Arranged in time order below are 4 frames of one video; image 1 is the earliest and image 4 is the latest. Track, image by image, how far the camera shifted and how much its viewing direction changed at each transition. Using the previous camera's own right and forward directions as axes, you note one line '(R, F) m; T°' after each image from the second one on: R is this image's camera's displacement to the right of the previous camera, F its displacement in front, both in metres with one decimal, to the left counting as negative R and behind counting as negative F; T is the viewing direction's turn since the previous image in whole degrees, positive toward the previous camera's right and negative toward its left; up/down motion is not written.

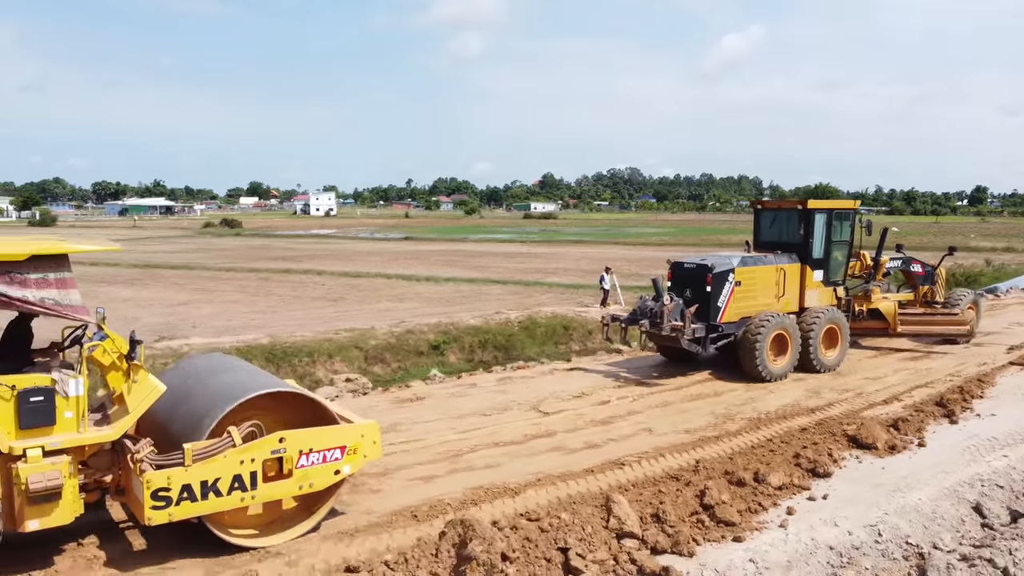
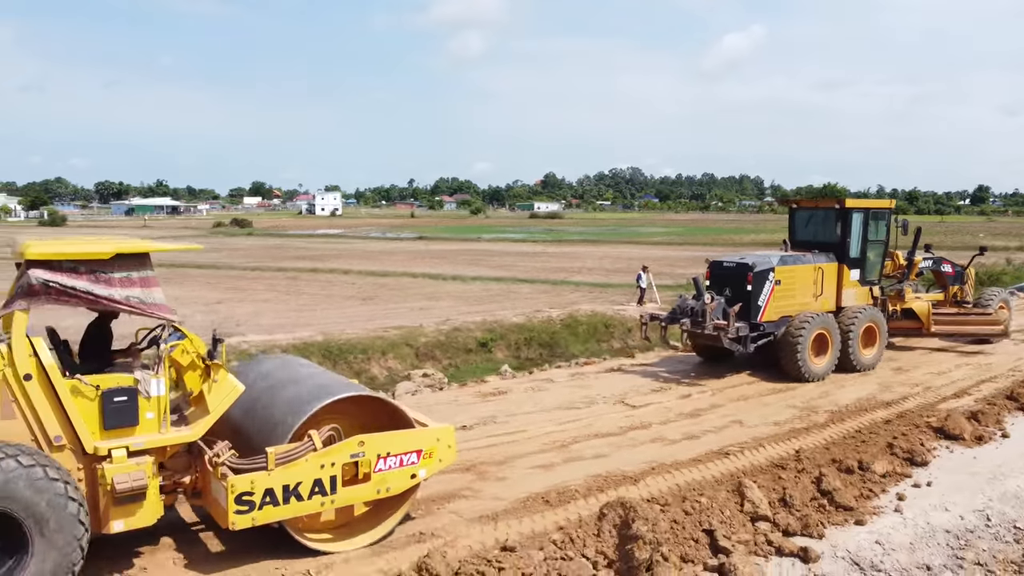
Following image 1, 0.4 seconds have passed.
(-1.0, -0.3) m; 0°
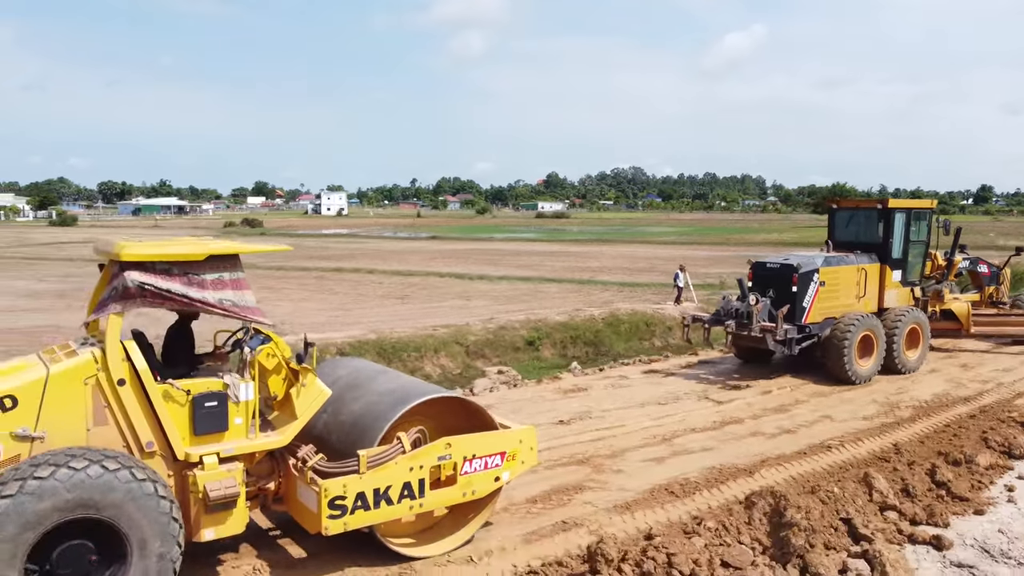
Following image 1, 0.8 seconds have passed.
(-1.0, -0.2) m; 0°
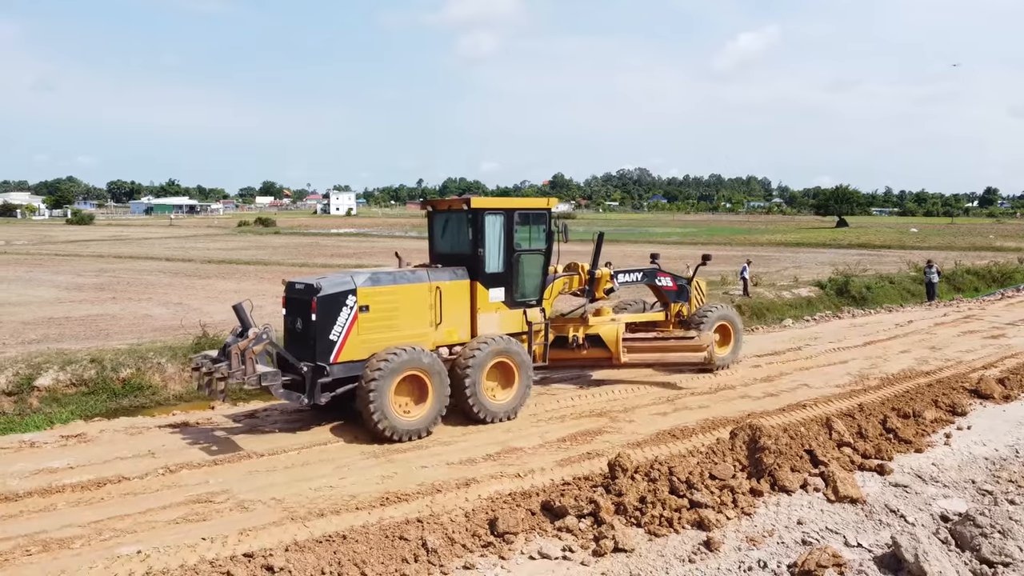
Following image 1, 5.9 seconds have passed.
(-0.3, -1.5) m; 0°
